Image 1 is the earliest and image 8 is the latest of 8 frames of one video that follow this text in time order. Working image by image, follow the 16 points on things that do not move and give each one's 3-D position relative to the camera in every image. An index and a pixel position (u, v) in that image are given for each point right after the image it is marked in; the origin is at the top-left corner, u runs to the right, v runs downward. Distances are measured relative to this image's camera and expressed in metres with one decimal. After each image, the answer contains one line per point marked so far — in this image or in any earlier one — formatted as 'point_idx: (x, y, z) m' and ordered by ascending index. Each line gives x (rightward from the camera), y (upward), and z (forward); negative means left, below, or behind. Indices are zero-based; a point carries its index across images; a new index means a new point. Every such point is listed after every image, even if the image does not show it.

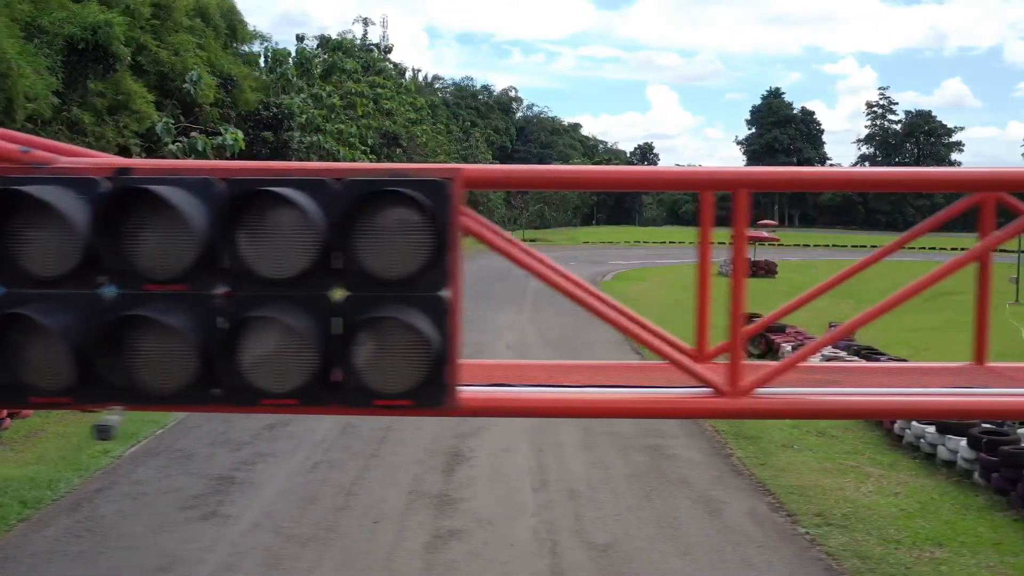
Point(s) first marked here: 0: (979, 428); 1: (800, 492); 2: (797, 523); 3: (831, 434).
0: (+2.5, -0.8, +6.9) m
1: (+1.4, -1.0, +6.3) m
2: (+1.3, -1.1, +5.7) m
3: (+2.0, -0.9, +8.0) m
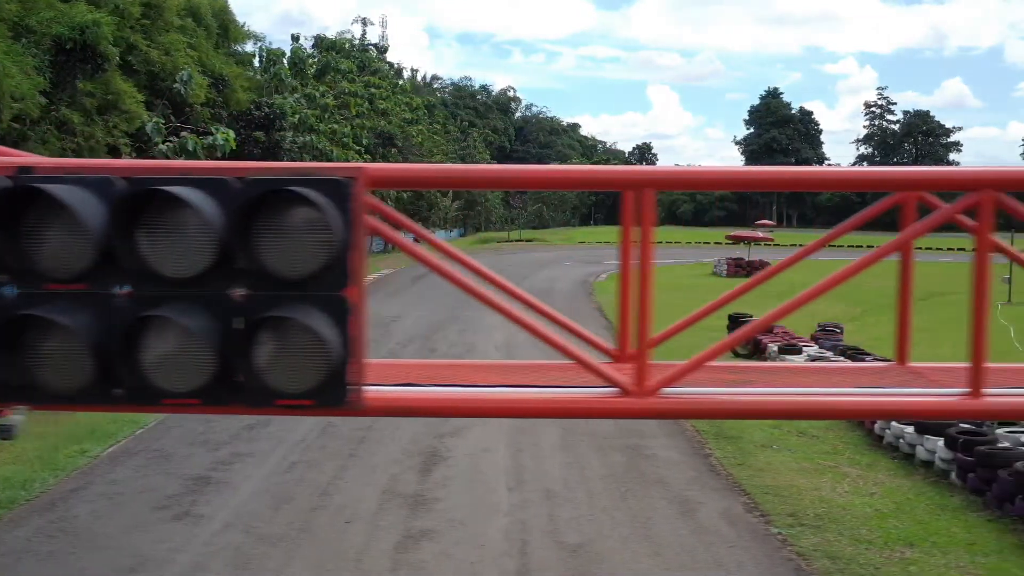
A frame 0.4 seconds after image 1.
0: (+2.4, -0.8, +6.9) m
1: (+1.3, -1.0, +6.3) m
2: (+1.2, -1.1, +5.7) m
3: (+1.9, -0.9, +8.0) m
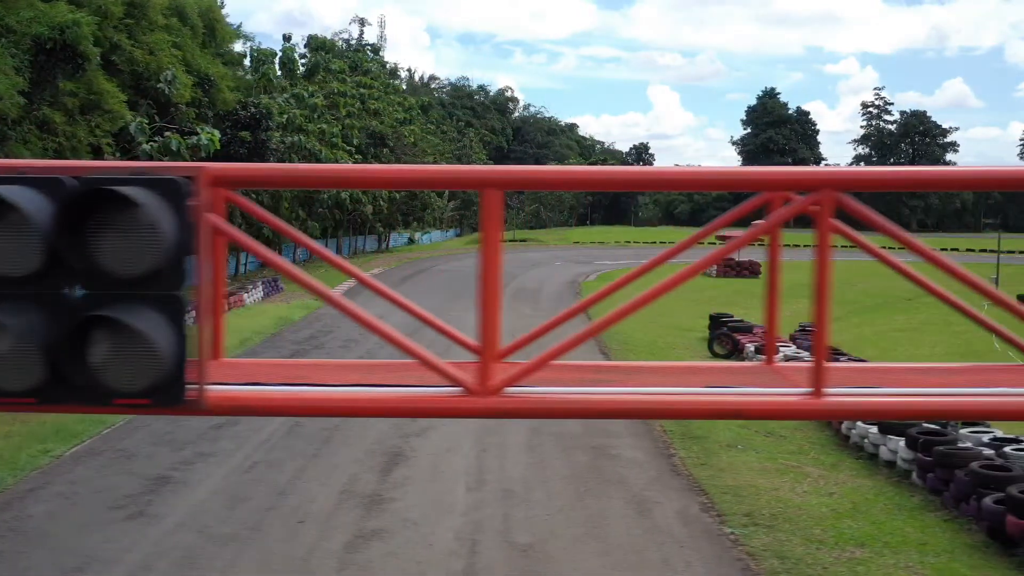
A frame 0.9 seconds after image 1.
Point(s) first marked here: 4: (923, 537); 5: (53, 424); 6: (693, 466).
0: (+2.2, -0.8, +6.9) m
1: (+1.1, -1.0, +6.3) m
2: (+1.0, -1.1, +5.7) m
3: (+1.7, -0.9, +8.0) m
4: (+1.8, -1.1, +5.6) m
5: (-2.8, -0.8, +7.8) m
6: (+1.0, -1.0, +6.9) m
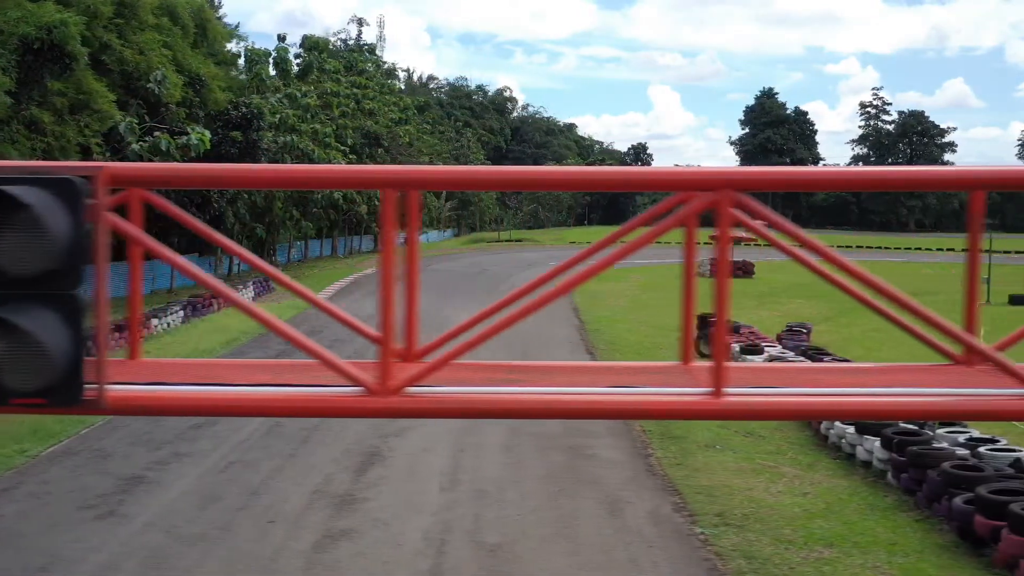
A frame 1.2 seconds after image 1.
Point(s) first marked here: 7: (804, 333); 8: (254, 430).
0: (+2.1, -0.8, +6.9) m
1: (+1.0, -1.0, +6.3) m
2: (+0.8, -1.1, +5.7) m
3: (+1.6, -0.9, +8.0) m
4: (+1.7, -1.1, +5.6) m
5: (-3.0, -0.8, +7.8) m
6: (+0.9, -1.0, +6.9) m
7: (+2.9, -0.4, +12.4) m
8: (-1.6, -0.9, +7.9) m
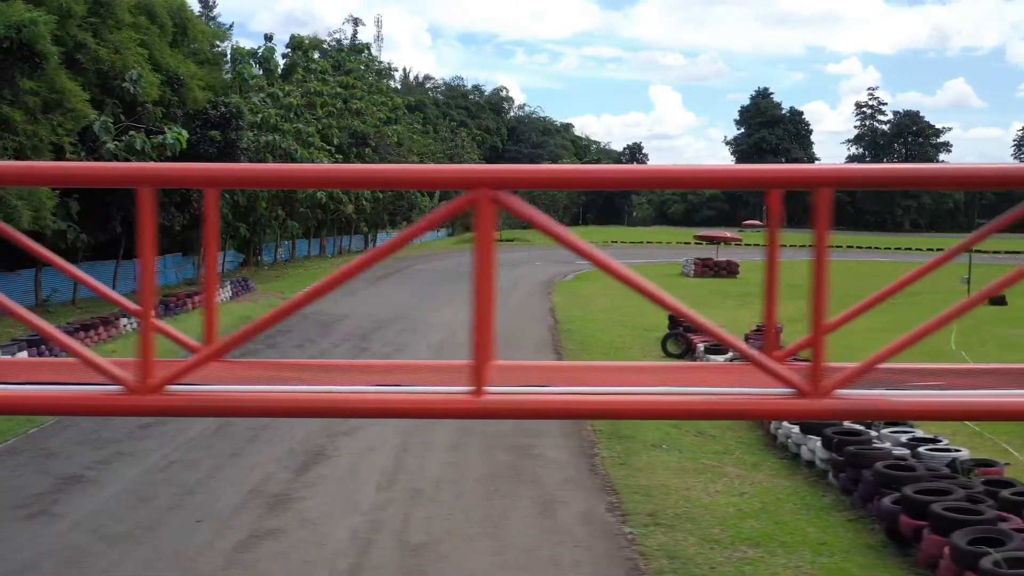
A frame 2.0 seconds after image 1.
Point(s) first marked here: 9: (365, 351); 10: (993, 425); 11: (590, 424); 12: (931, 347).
0: (+1.7, -0.8, +6.9) m
1: (+0.7, -1.0, +6.3) m
2: (+0.5, -1.1, +5.7) m
3: (+1.2, -0.9, +8.0) m
4: (+1.4, -1.1, +5.6) m
5: (-3.3, -0.8, +7.8) m
6: (+0.5, -1.0, +6.9) m
7: (+2.5, -0.4, +12.4) m
8: (-1.9, -0.9, +7.9) m
9: (-1.4, -0.6, +12.3) m
10: (+3.0, -0.9, +8.0) m
11: (+0.5, -0.9, +8.1) m
12: (+4.3, -0.6, +12.9) m
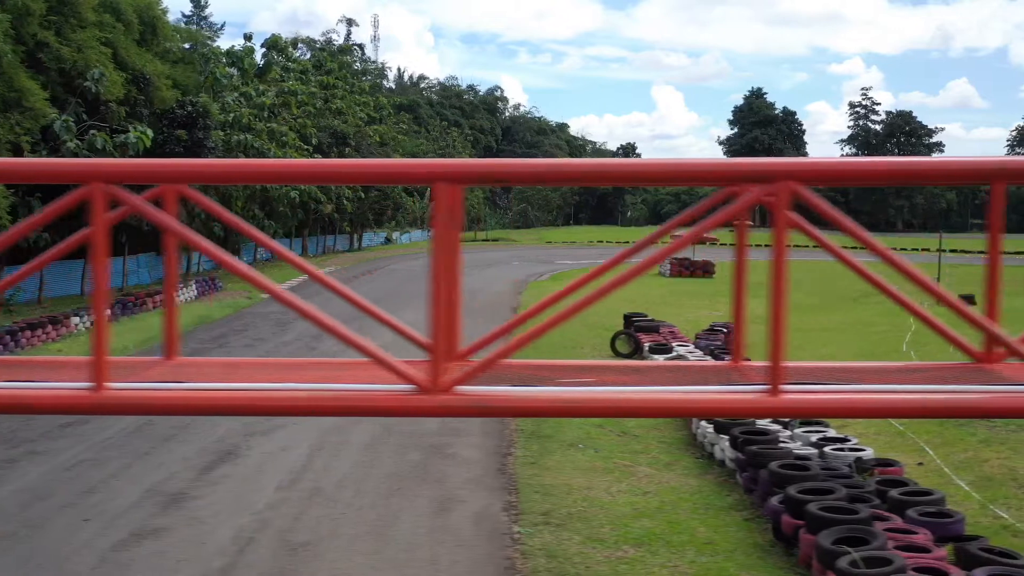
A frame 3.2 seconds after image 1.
0: (+1.3, -0.7, +6.8) m
1: (+0.2, -1.0, +6.3) m
2: (0.0, -1.1, +5.7) m
3: (+0.7, -0.9, +8.0) m
4: (+0.9, -1.1, +5.6) m
5: (-3.8, -0.8, +7.8) m
6: (+0.1, -1.0, +6.9) m
7: (+2.0, -0.4, +12.4) m
8: (-2.4, -0.9, +7.8) m
9: (-1.9, -0.6, +12.3) m
10: (+2.5, -0.9, +8.0) m
11: (0.0, -0.9, +8.1) m
12: (+3.8, -0.6, +12.9) m
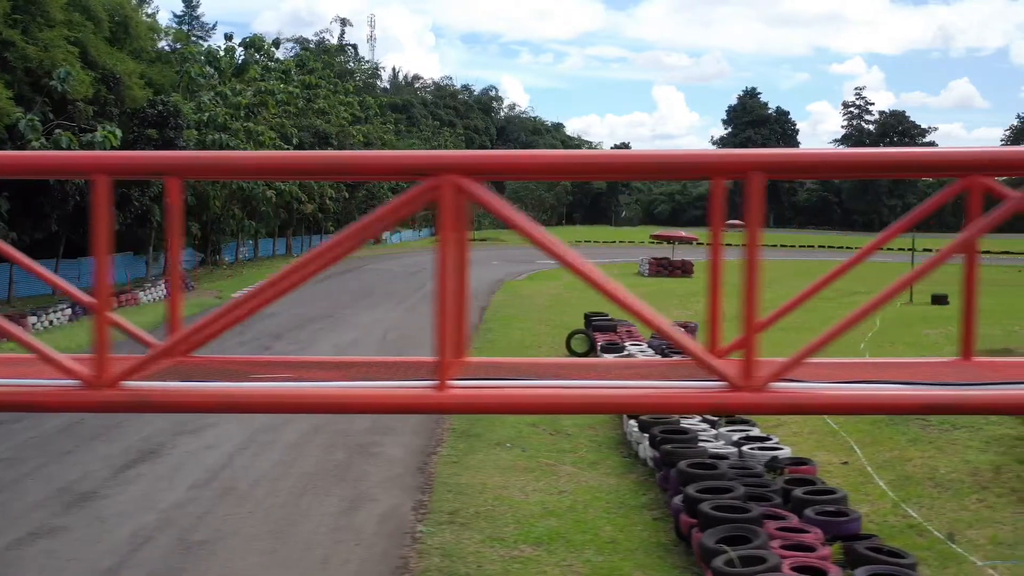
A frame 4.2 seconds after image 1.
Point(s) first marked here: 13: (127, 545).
0: (+0.8, -0.7, +6.8) m
1: (-0.3, -1.0, +6.3) m
2: (-0.4, -1.0, +5.7) m
3: (+0.3, -0.9, +8.0) m
4: (+0.5, -1.1, +5.6) m
5: (-4.2, -0.8, +7.8) m
6: (-0.4, -1.0, +6.9) m
7: (+1.6, -0.4, +12.4) m
8: (-2.8, -0.9, +7.8) m
9: (-2.3, -0.6, +12.3) m
10: (+2.1, -0.8, +8.0) m
11: (-0.4, -0.8, +8.0) m
12: (+3.3, -0.6, +12.8) m
13: (-1.6, -1.0, +5.2) m
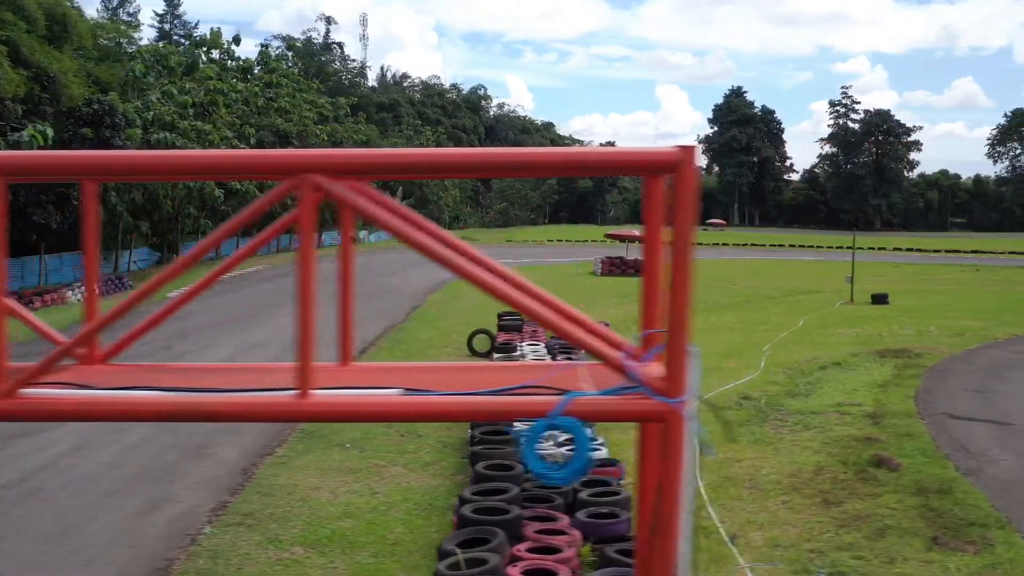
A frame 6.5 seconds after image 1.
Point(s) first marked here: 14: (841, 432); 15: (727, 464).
0: (-0.1, -0.7, +6.8) m
1: (-1.2, -1.0, +6.2) m
2: (-1.3, -1.0, +5.7) m
3: (-0.6, -0.9, +8.0) m
4: (-0.5, -1.1, +5.6) m
5: (-5.1, -0.8, +7.8) m
6: (-1.3, -1.0, +6.9) m
7: (+0.7, -0.4, +12.4) m
8: (-3.8, -0.9, +7.8) m
9: (-3.3, -0.6, +12.2) m
10: (+1.2, -0.8, +8.0) m
11: (-1.3, -0.8, +8.0) m
12: (+2.4, -0.6, +12.8) m
13: (-2.5, -1.0, +5.2) m
14: (+2.0, -0.9, +7.6) m
15: (+1.2, -1.0, +6.9) m
